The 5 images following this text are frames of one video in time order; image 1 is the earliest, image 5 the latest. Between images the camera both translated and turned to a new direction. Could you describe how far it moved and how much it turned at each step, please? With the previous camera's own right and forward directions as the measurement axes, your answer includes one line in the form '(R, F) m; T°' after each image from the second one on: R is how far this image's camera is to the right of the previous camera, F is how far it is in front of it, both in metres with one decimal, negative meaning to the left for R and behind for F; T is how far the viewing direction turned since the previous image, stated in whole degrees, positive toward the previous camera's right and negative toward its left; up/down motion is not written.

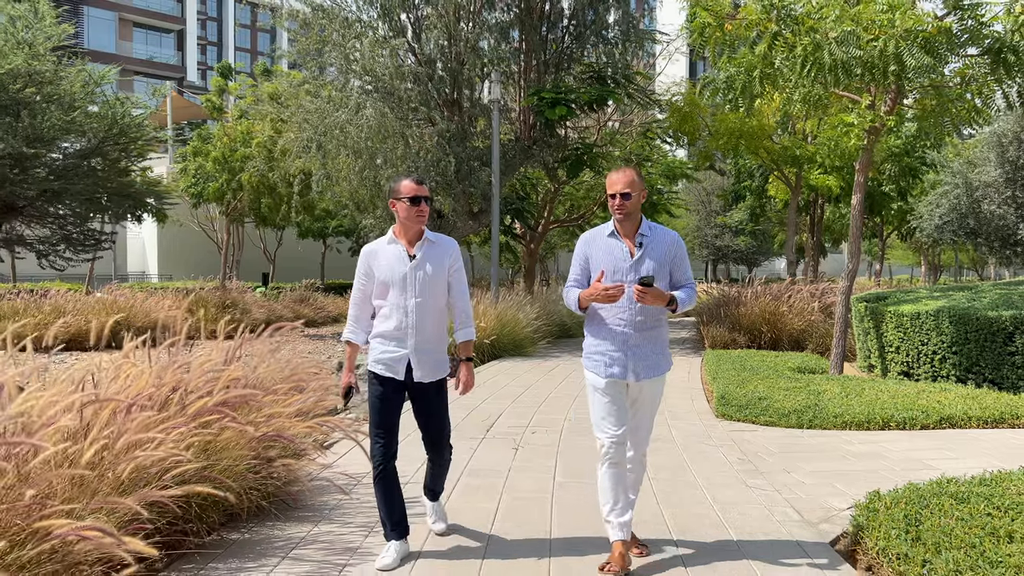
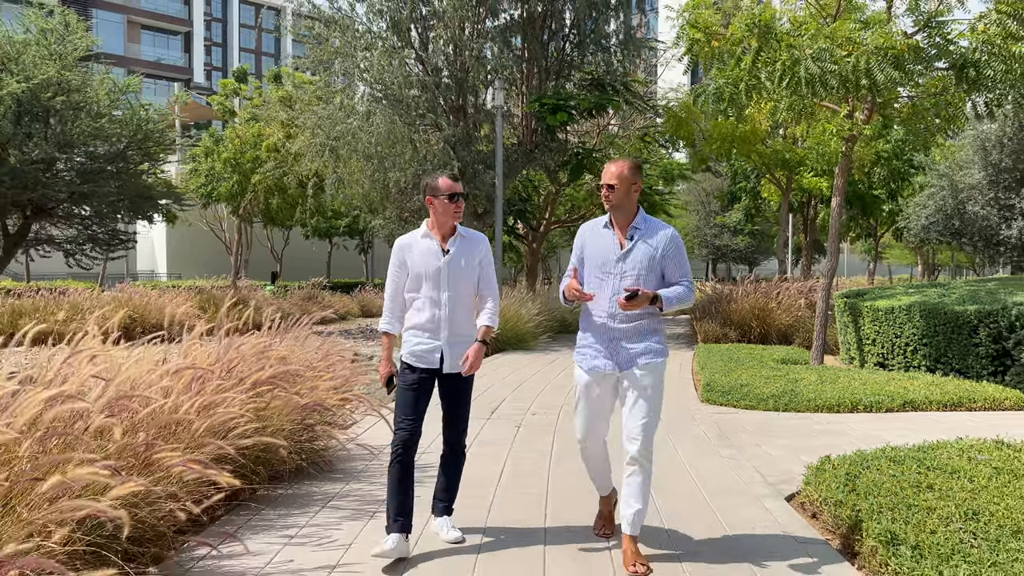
(0.0, -0.7) m; 0°
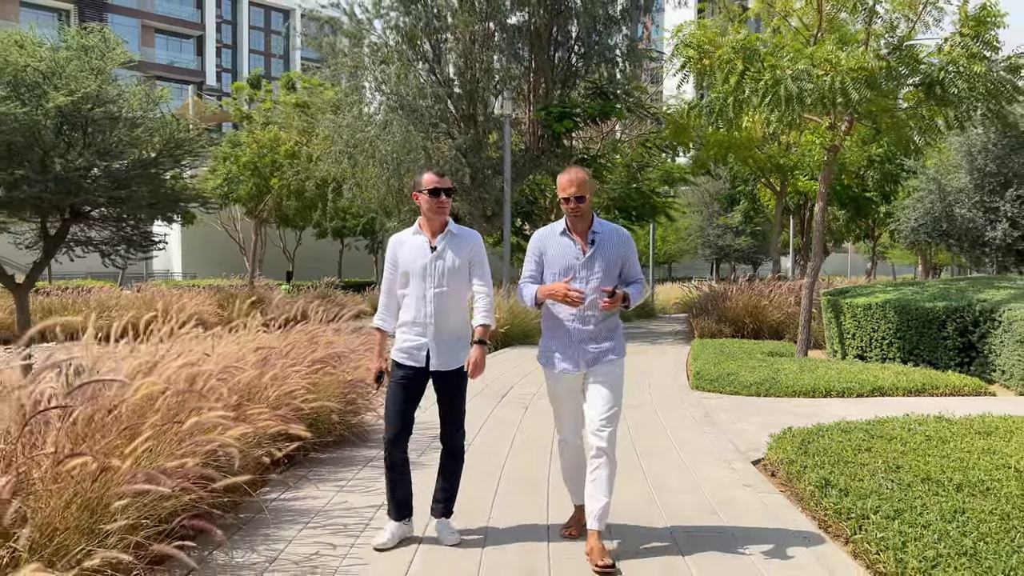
(0.0, -0.8) m; 0°
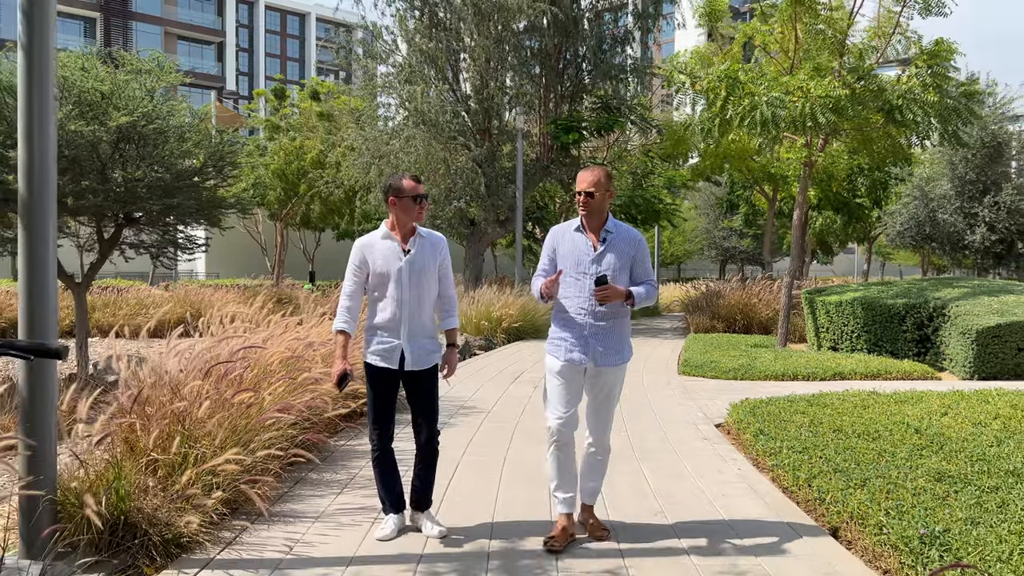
(0.0, -1.3) m; -1°
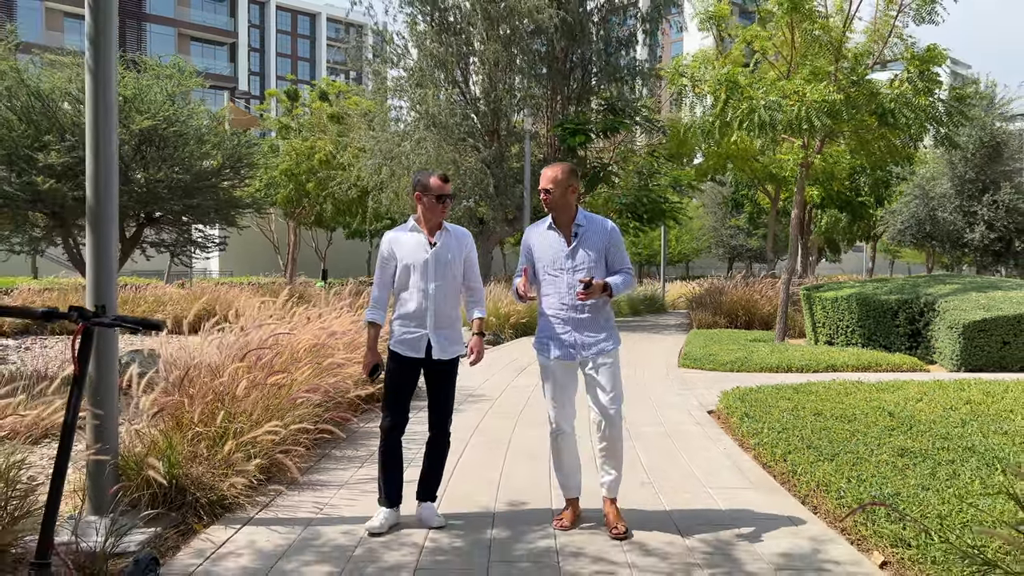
(0.0, -0.5) m; -1°
